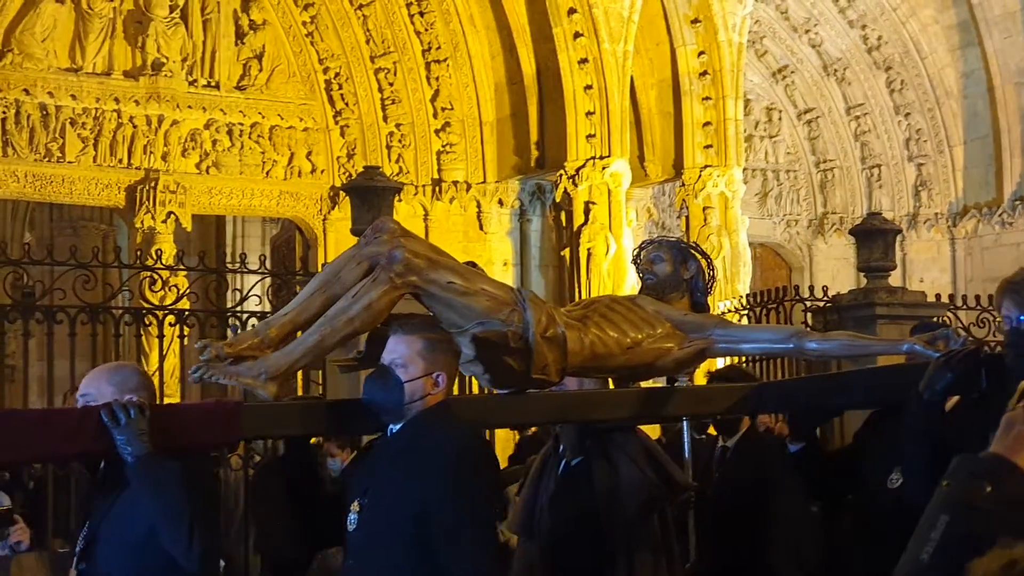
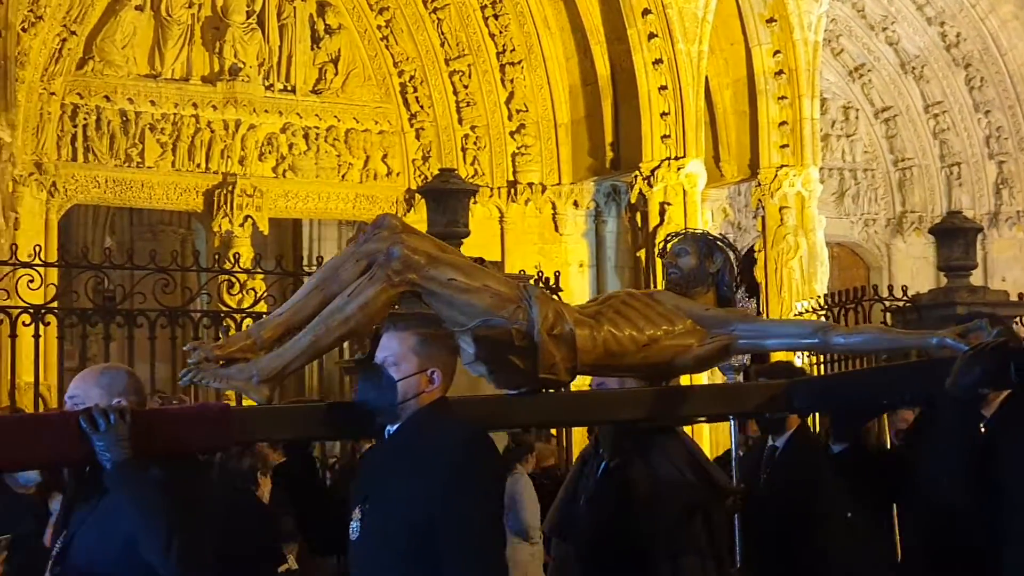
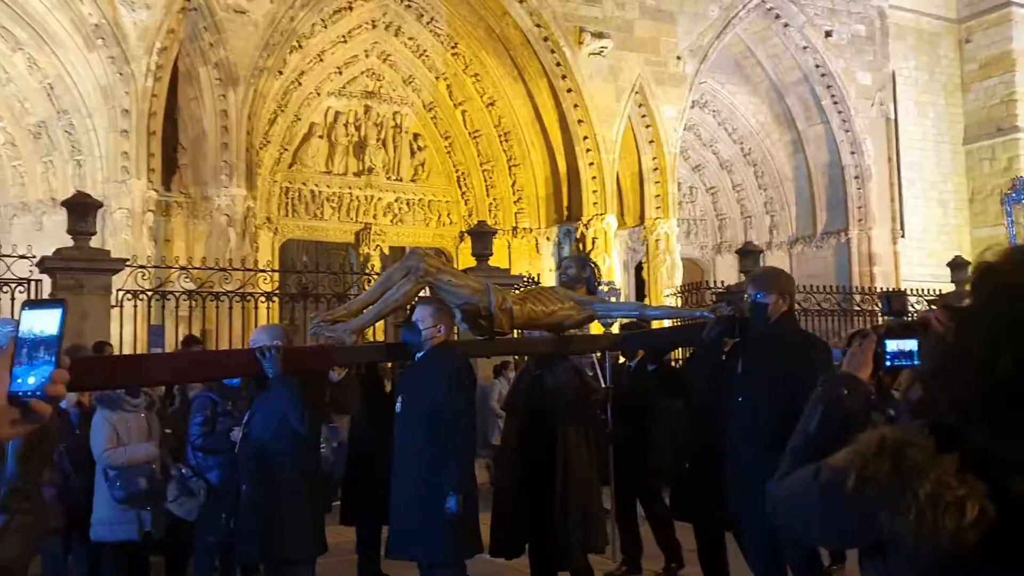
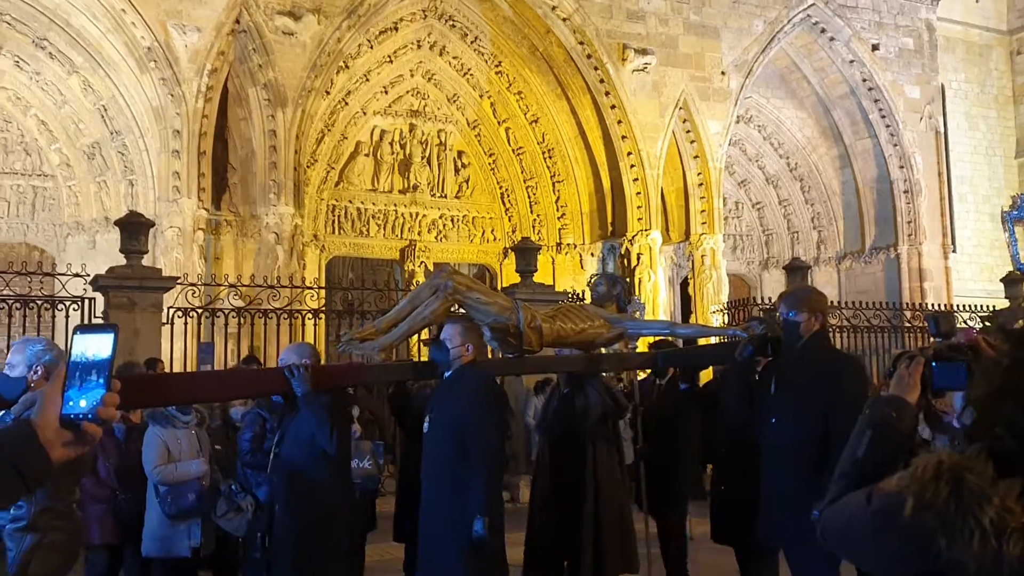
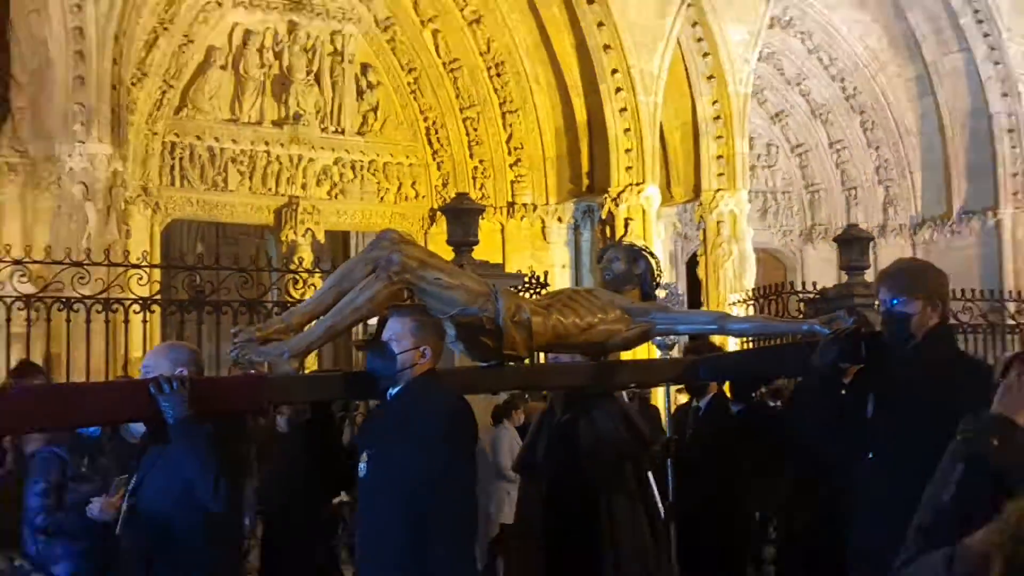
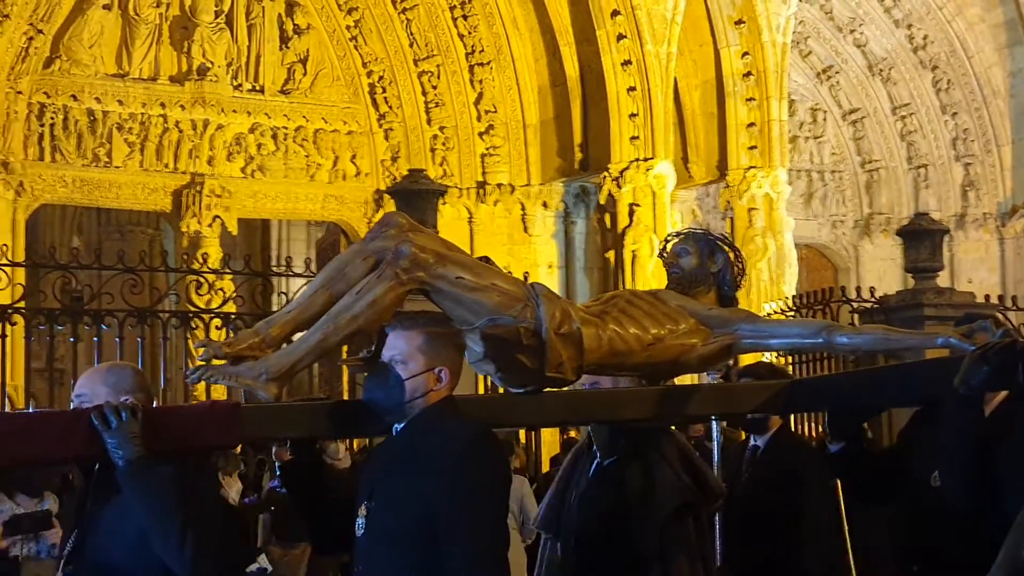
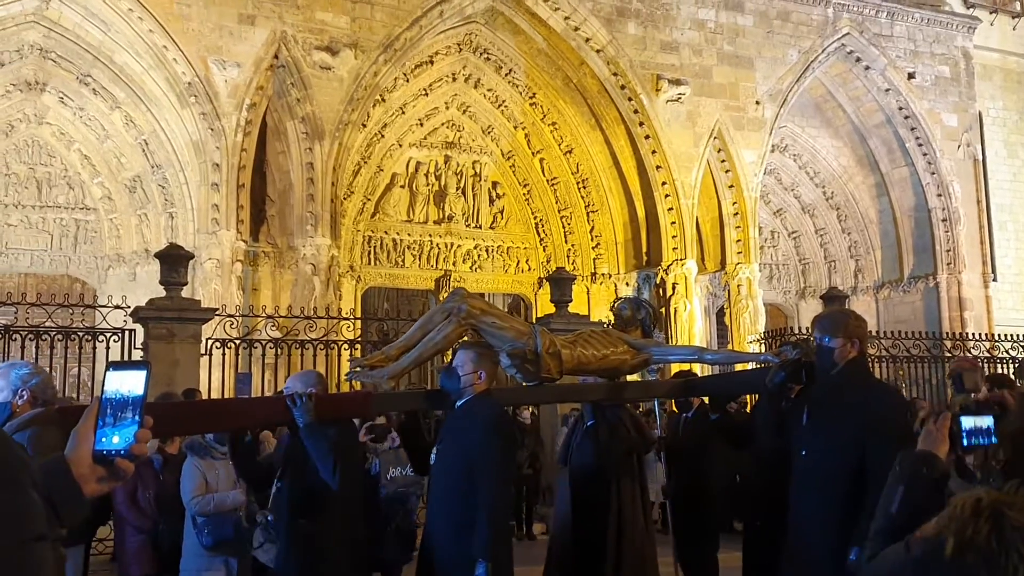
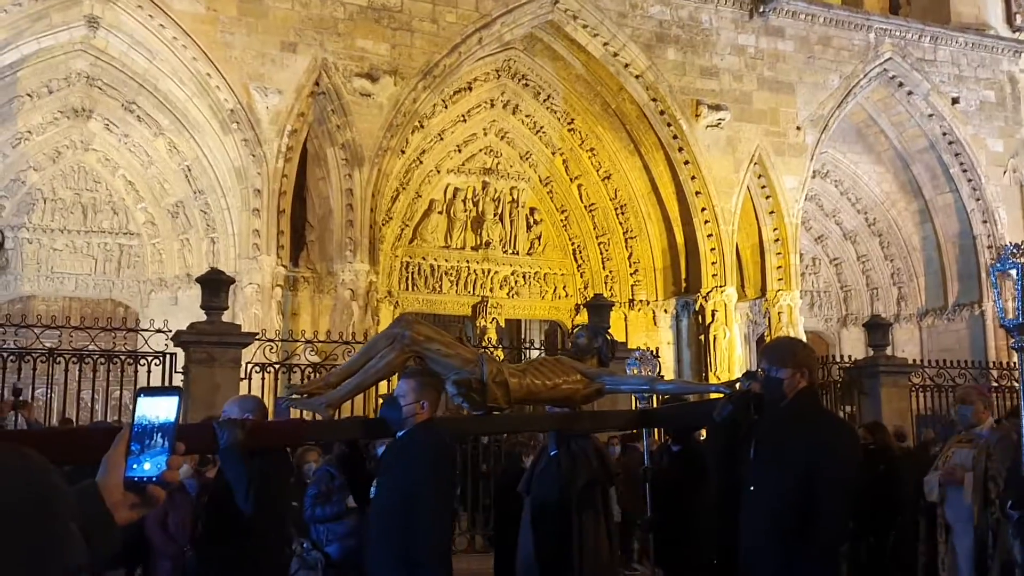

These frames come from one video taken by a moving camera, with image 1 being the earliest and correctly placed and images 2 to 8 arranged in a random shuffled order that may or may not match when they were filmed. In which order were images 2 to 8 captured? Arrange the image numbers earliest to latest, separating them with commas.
6, 2, 5, 3, 4, 7, 8
